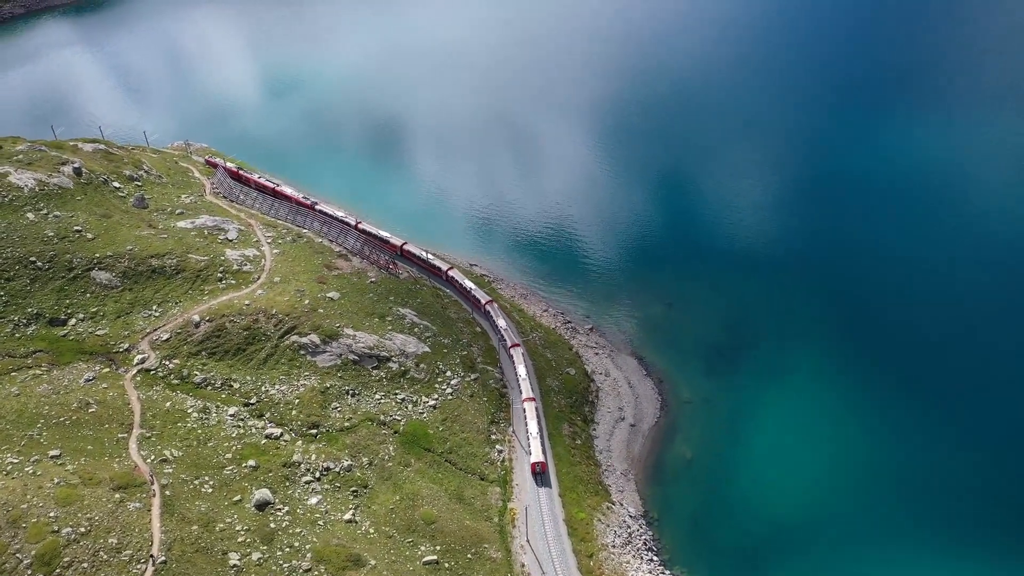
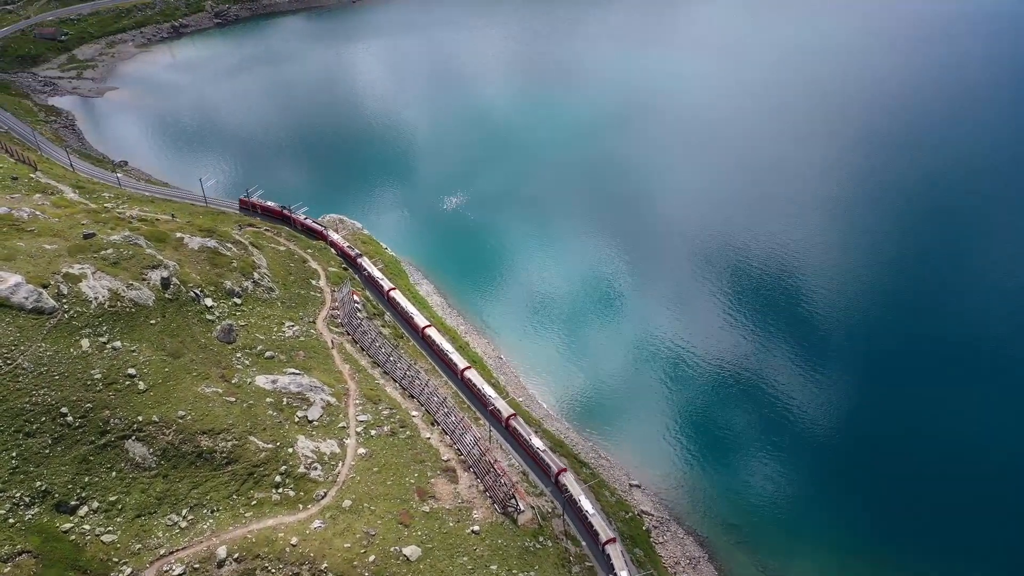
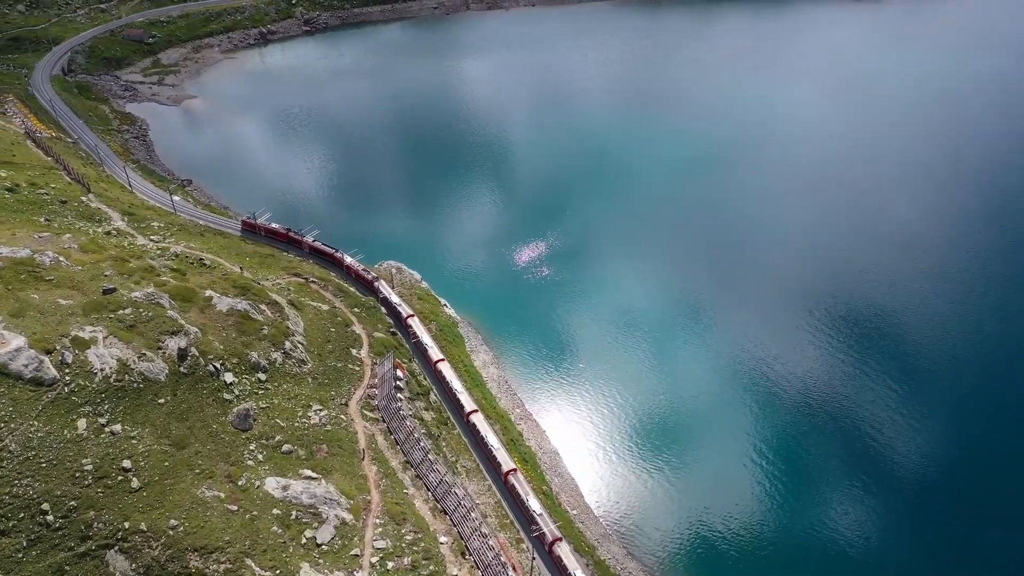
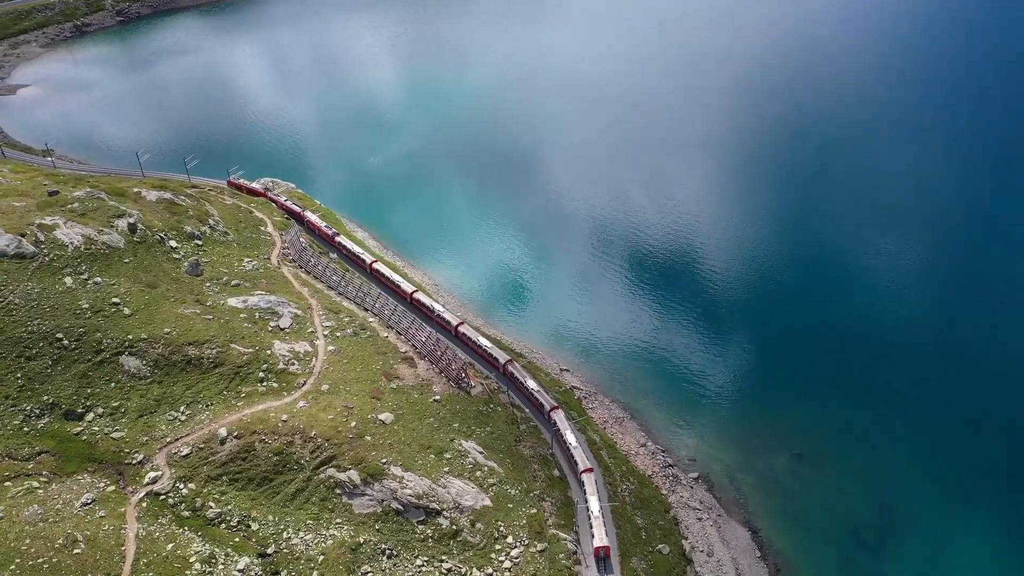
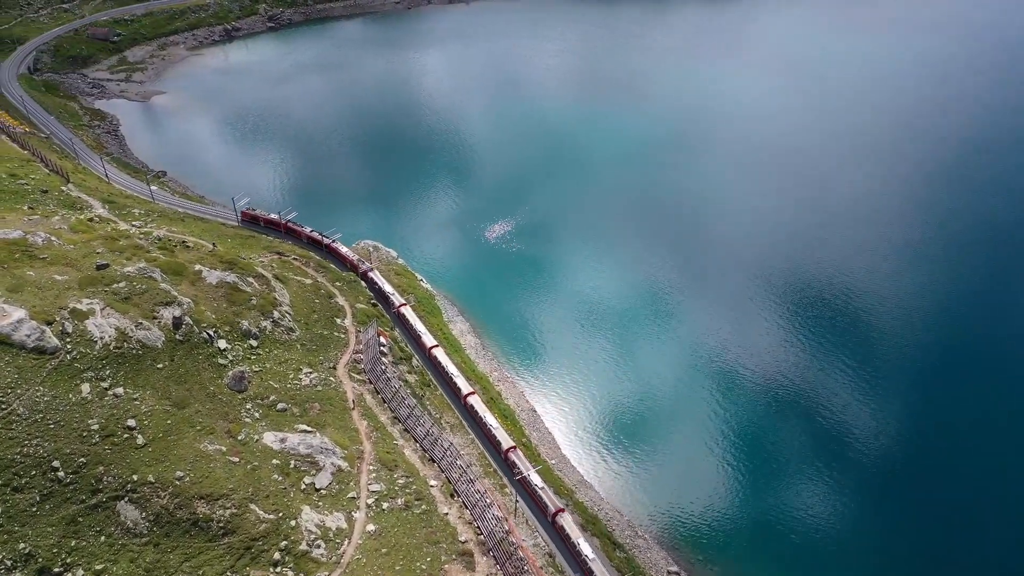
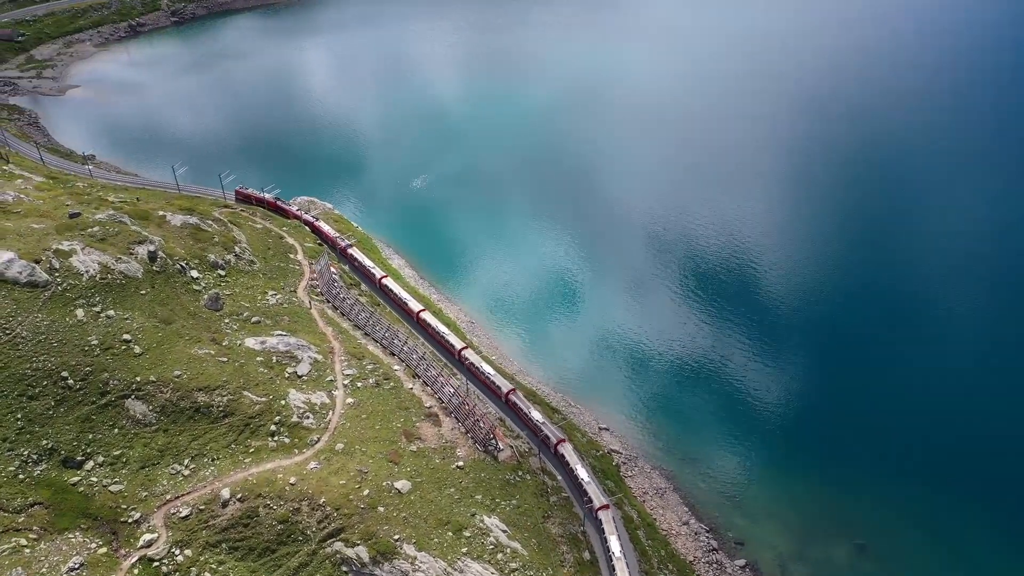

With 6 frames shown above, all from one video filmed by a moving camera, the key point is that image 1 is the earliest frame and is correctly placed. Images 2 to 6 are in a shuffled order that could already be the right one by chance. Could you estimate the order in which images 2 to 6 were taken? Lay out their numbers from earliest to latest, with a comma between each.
4, 6, 2, 5, 3
